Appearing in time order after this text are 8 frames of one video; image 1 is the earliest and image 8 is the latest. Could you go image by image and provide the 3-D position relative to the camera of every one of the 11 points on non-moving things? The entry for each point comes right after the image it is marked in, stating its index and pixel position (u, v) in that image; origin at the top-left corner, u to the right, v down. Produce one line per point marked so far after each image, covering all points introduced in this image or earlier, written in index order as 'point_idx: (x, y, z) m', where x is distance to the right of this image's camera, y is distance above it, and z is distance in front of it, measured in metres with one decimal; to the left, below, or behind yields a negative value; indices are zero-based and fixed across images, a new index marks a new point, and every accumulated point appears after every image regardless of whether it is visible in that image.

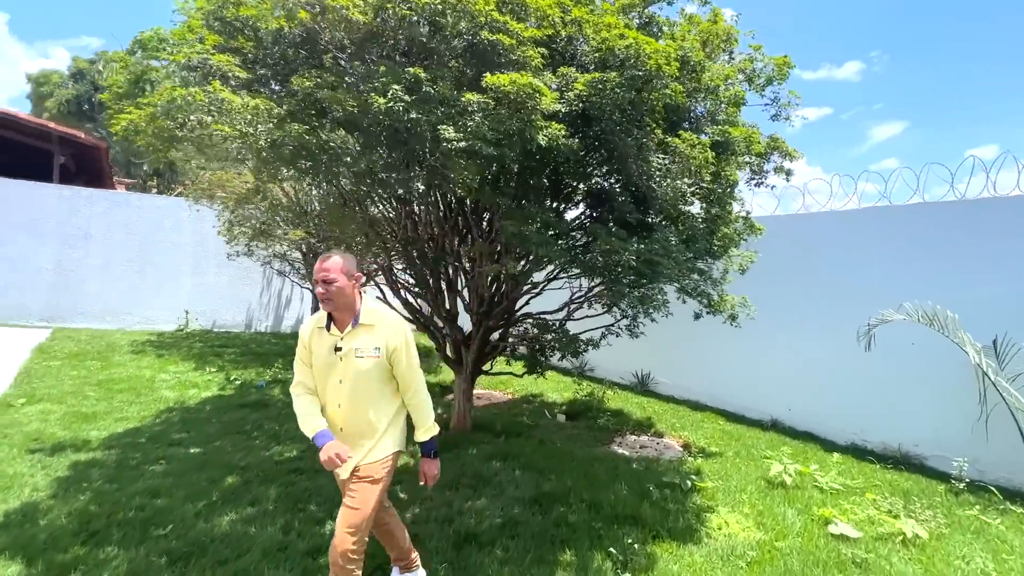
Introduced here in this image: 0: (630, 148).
0: (+0.9, +1.2, +4.1) m
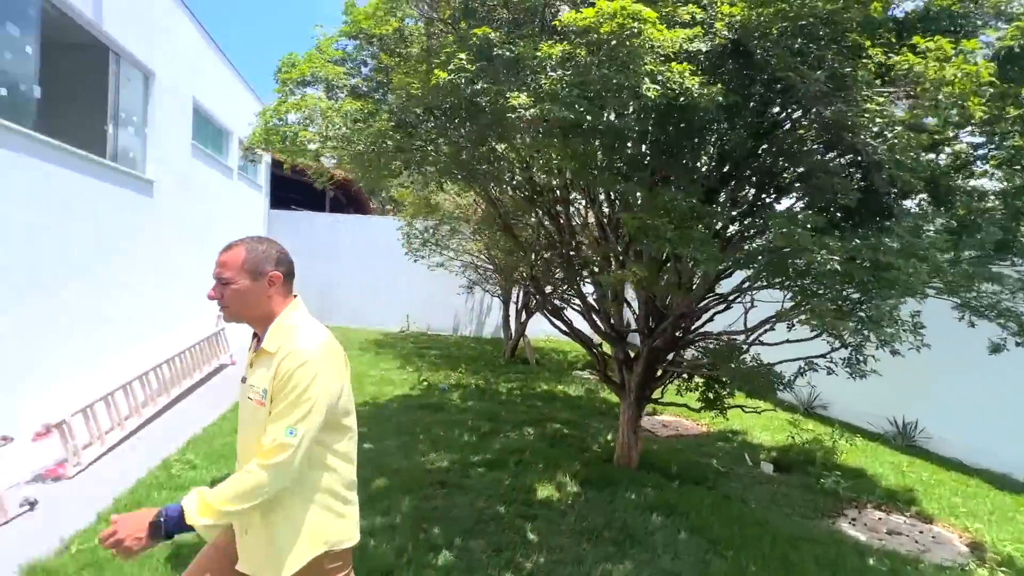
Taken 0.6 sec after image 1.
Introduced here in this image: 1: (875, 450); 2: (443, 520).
0: (+1.7, +1.1, +2.7) m
1: (+4.5, -2.0, +6.2) m
2: (-0.5, -1.9, +4.0) m
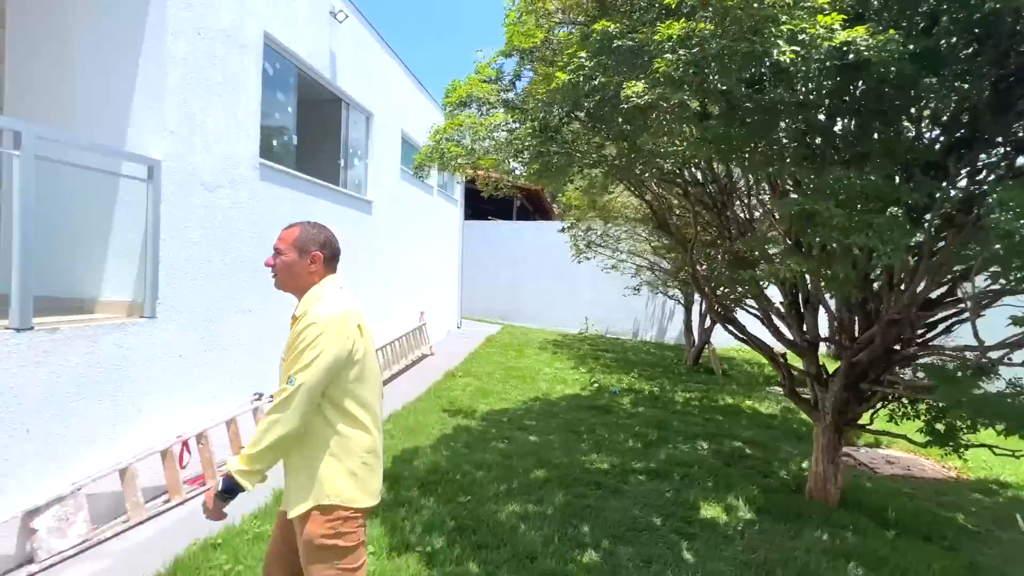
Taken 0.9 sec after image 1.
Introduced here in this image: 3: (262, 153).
0: (+2.2, +1.1, +2.0) m
1: (+6.2, -2.1, +4.0) m
2: (+0.7, -1.9, +4.0) m
3: (-2.3, +1.2, +4.4) m
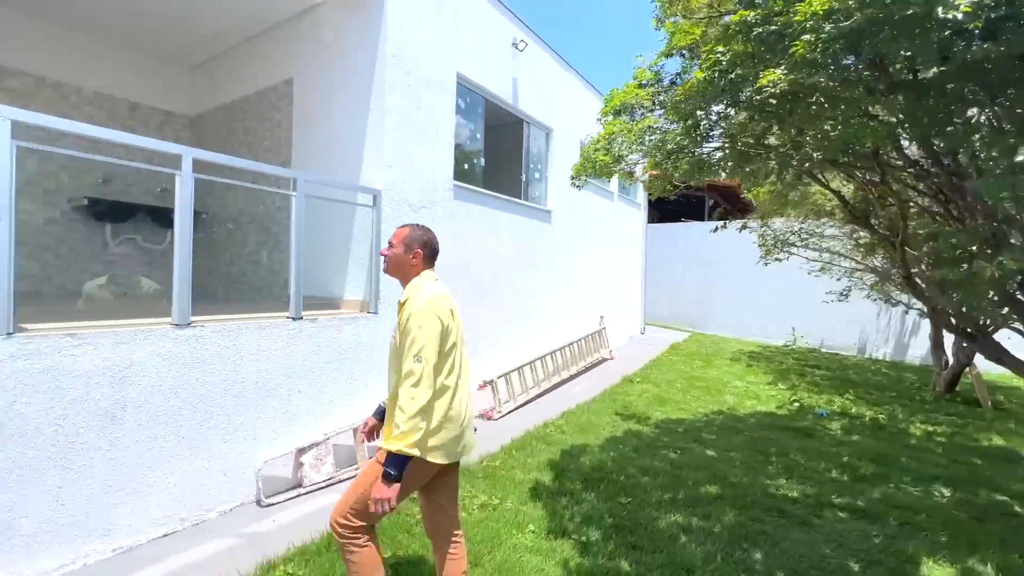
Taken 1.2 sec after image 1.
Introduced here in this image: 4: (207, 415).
0: (+2.5, +1.1, +1.2) m
1: (+6.9, -2.1, +1.4) m
2: (+1.9, -1.9, +3.6) m
3: (-0.6, +1.2, +5.2) m
4: (-2.0, -0.8, +3.3) m
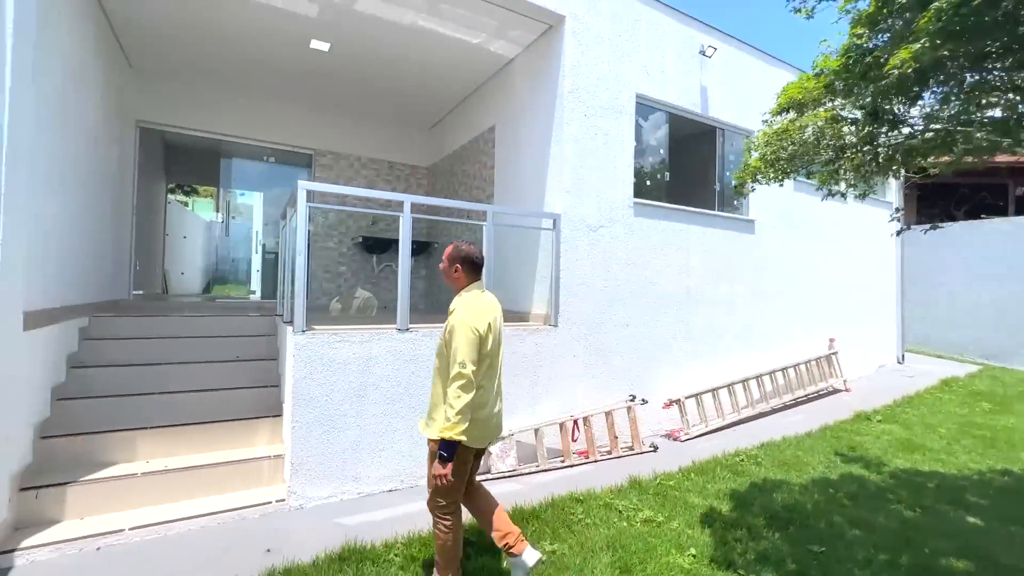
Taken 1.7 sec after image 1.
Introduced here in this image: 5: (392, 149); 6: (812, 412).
0: (+2.3, +1.1, +0.3) m
1: (+6.3, -2.1, -1.6) m
2: (+2.8, -2.0, +2.7) m
3: (+1.3, +1.0, +5.4) m
4: (-0.8, -0.9, +4.2) m
5: (-1.9, +2.1, +7.6) m
6: (+3.9, -1.6, +6.4) m
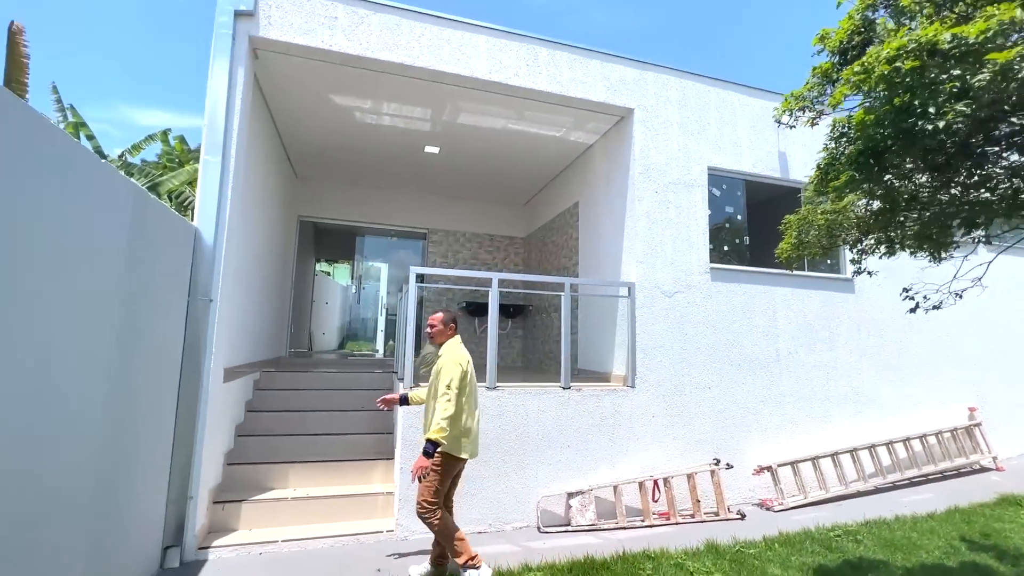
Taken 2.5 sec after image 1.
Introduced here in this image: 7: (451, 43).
0: (+2.0, +1.0, +0.5) m
1: (+5.4, -1.9, -2.6) m
2: (+3.0, -2.3, +2.3) m
3: (+2.3, +0.3, +5.6) m
4: (-0.1, -1.6, +4.8) m
5: (-0.3, +1.1, +8.7) m
6: (+5.0, -2.3, +5.7) m
7: (-0.6, +2.4, +4.9) m
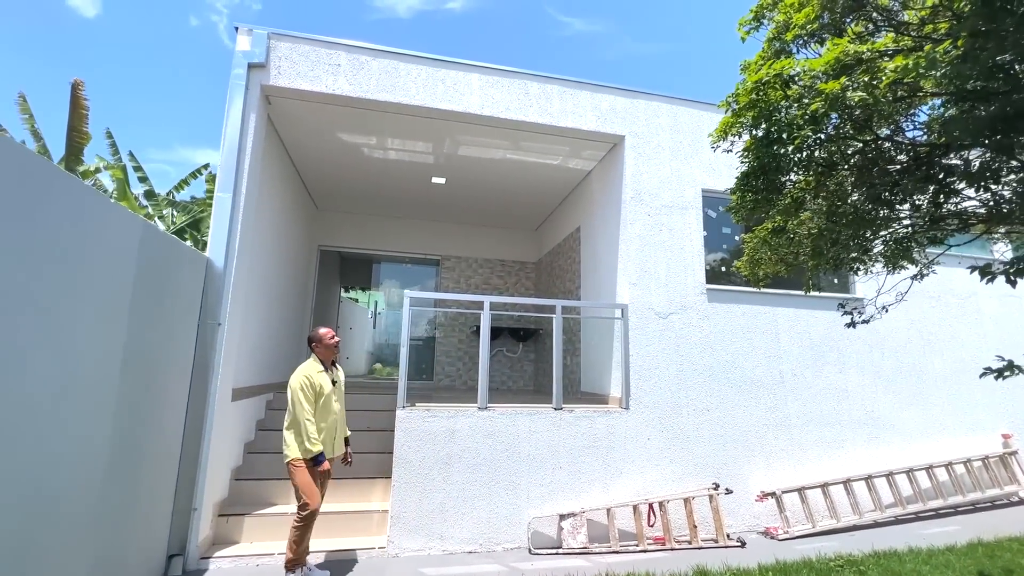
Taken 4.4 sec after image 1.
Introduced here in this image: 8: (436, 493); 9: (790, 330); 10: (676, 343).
0: (+1.6, +1.0, +0.6) m
1: (+4.8, -1.7, -2.9) m
2: (+2.8, -2.4, +2.2) m
3: (+2.2, +0.1, +5.6) m
4: (-0.1, -1.8, +4.9) m
5: (-0.1, +0.7, +8.9) m
6: (+5.0, -2.5, +5.4) m
7: (-0.7, +2.1, +5.2) m
8: (-0.7, -1.9, +4.5) m
9: (+3.2, -0.5, +5.7) m
10: (+1.7, -0.6, +5.3) m
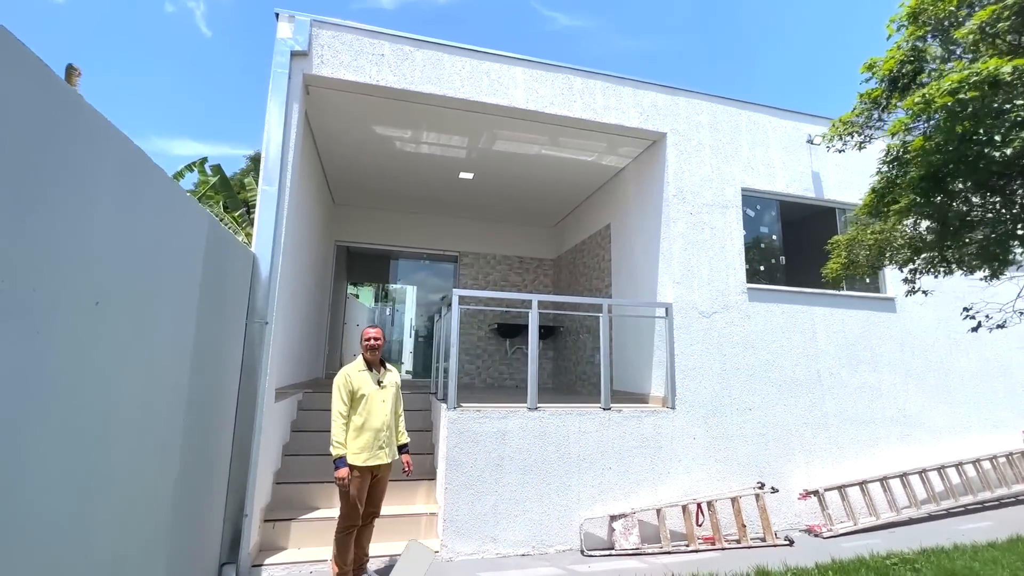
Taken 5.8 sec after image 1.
0: (+2.2, +0.9, +0.6) m
1: (+5.5, -1.7, -2.8) m
2: (+3.3, -2.4, +2.2) m
3: (+2.7, +0.1, +5.6) m
4: (+0.3, -1.8, +4.8) m
5: (+0.2, +0.7, +8.8) m
6: (+5.4, -2.5, +5.5) m
7: (-0.2, +2.2, +5.1) m
8: (-0.2, -1.8, +4.4) m
9: (+3.6, -0.5, +5.7) m
10: (+2.2, -0.6, +5.3) m
